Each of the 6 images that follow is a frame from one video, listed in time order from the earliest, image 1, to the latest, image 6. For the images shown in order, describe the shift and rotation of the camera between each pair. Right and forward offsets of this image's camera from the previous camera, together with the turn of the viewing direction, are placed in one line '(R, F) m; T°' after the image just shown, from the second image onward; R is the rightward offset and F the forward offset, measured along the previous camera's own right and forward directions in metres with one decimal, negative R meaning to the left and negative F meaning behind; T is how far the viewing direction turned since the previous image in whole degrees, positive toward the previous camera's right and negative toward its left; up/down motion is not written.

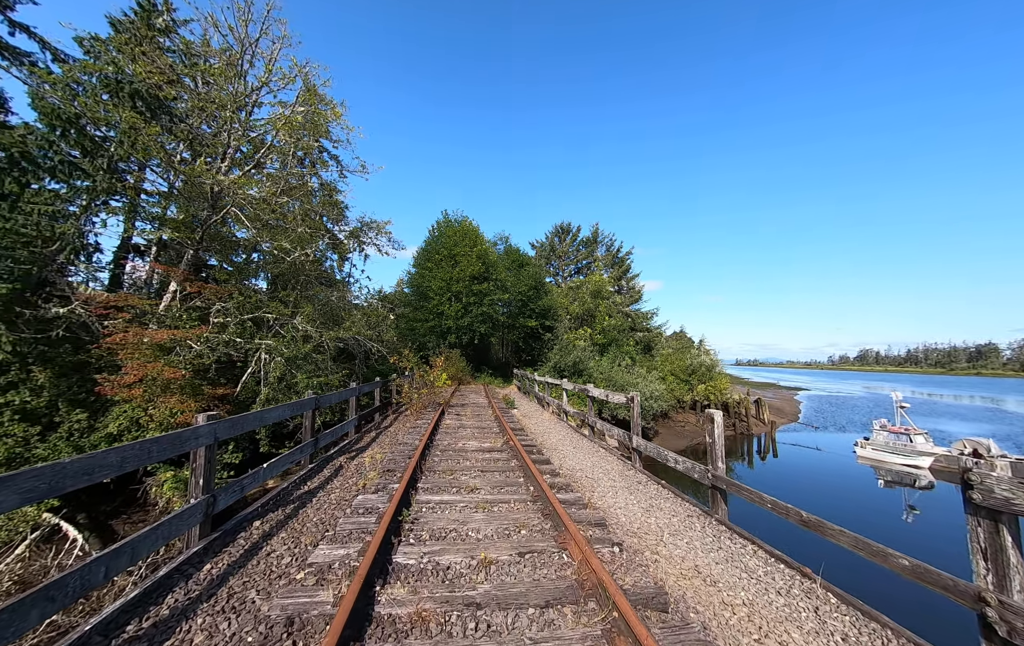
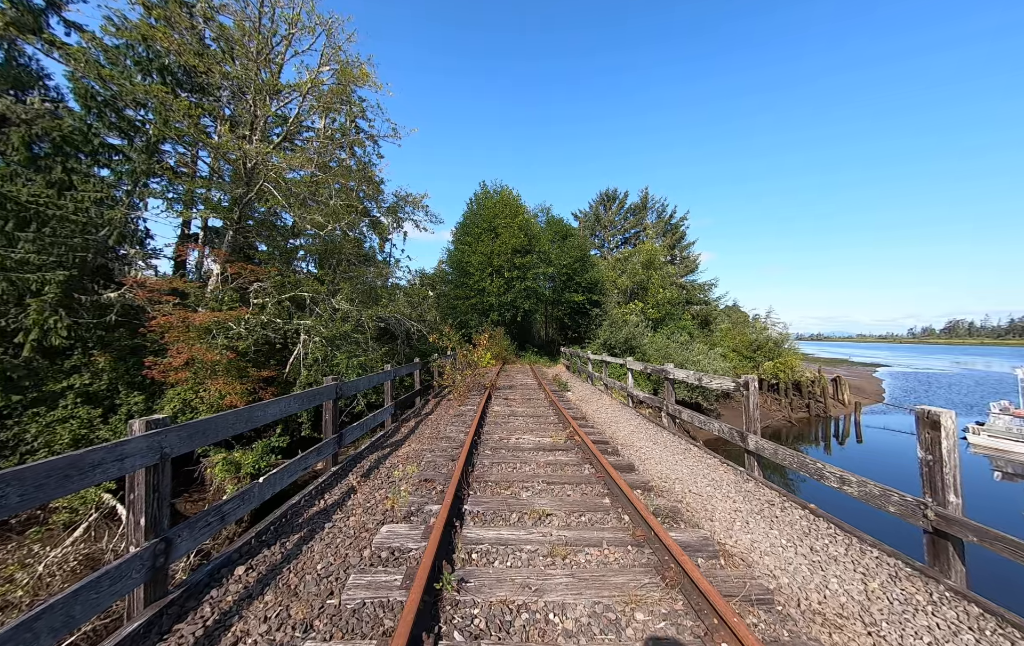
(-0.3, +1.0) m; -7°
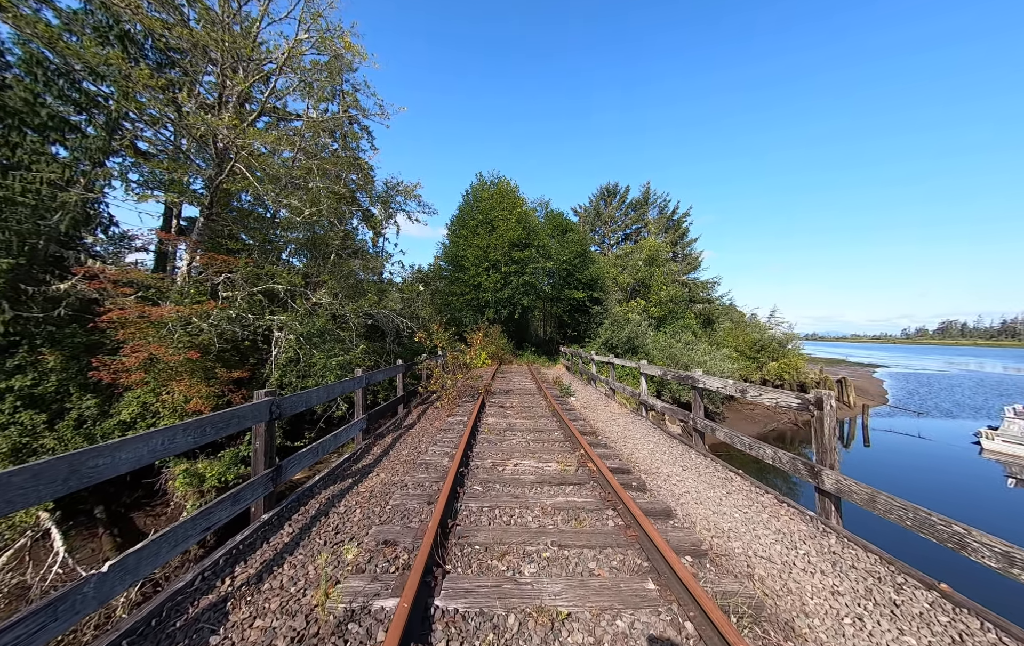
(0.0, +0.7) m; 0°
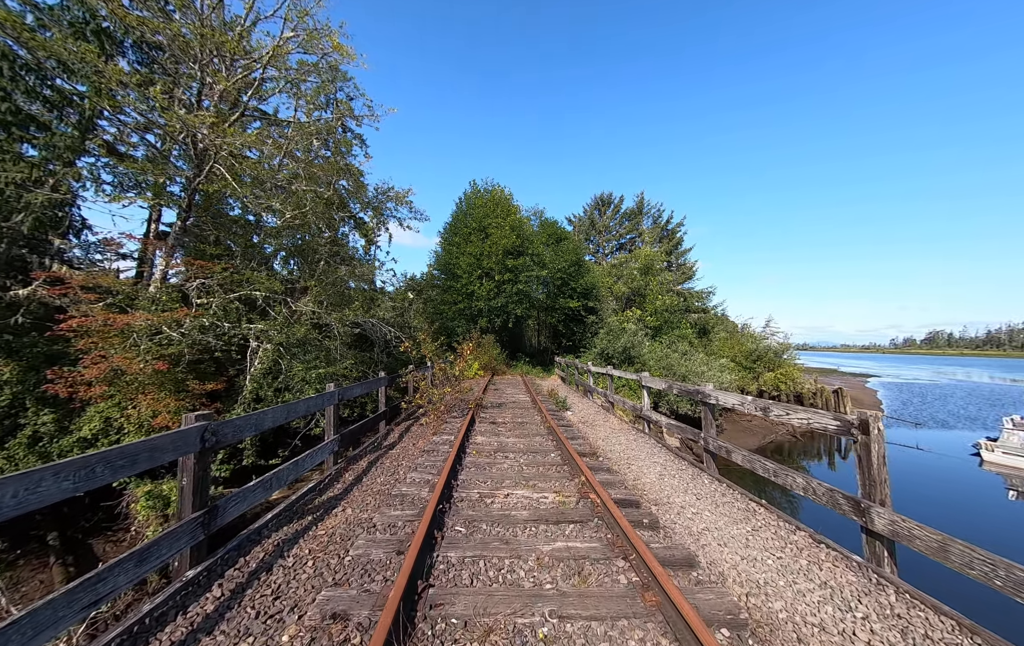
(0.0, +0.4) m; +1°
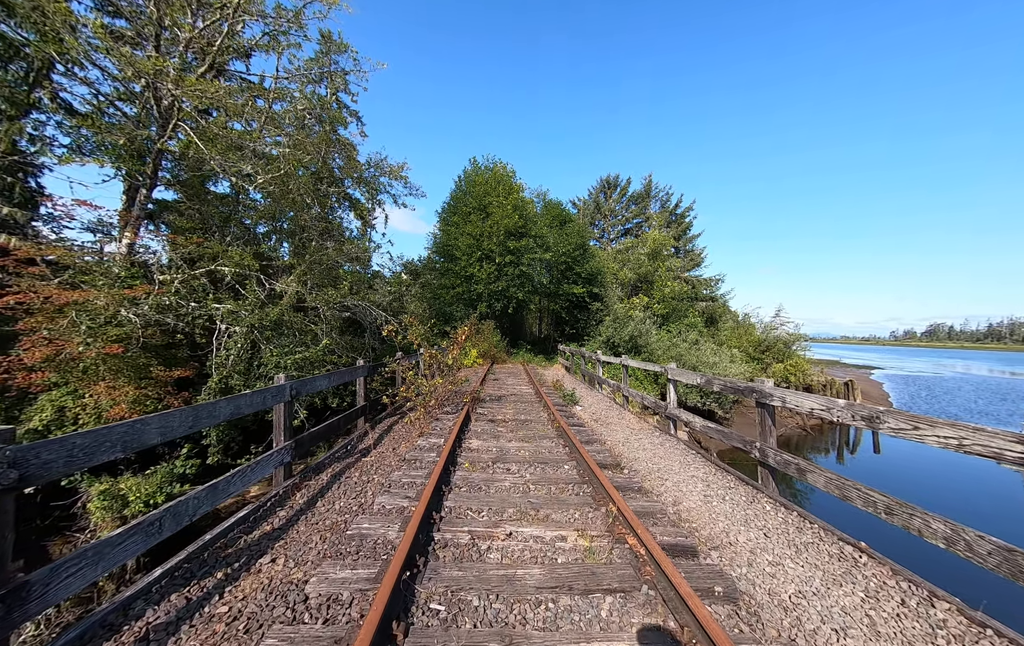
(0.0, +0.8) m; 0°
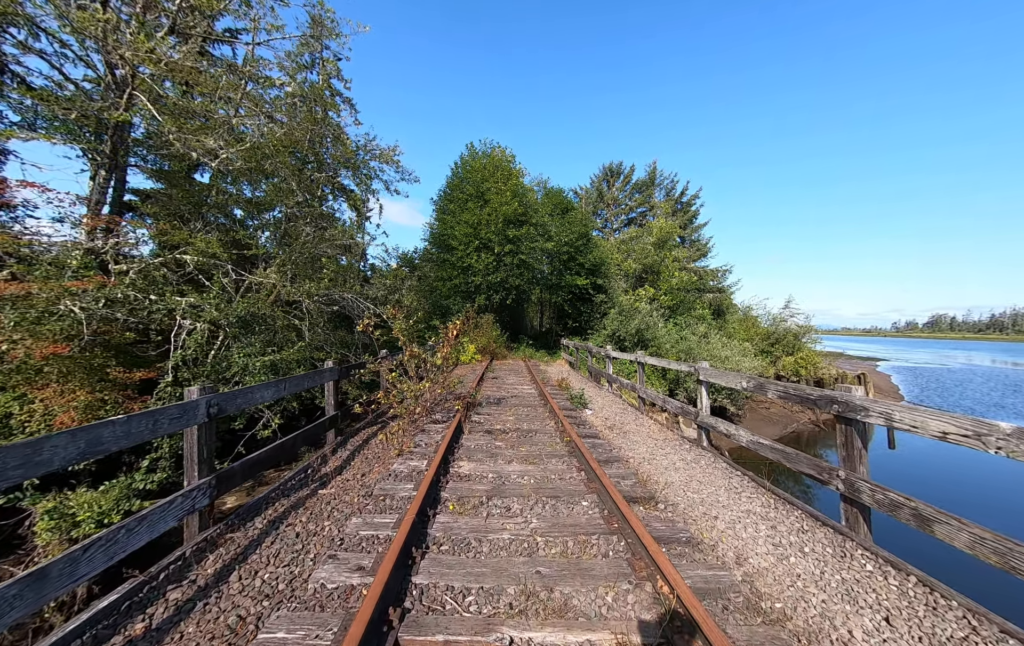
(0.0, +0.7) m; 0°
